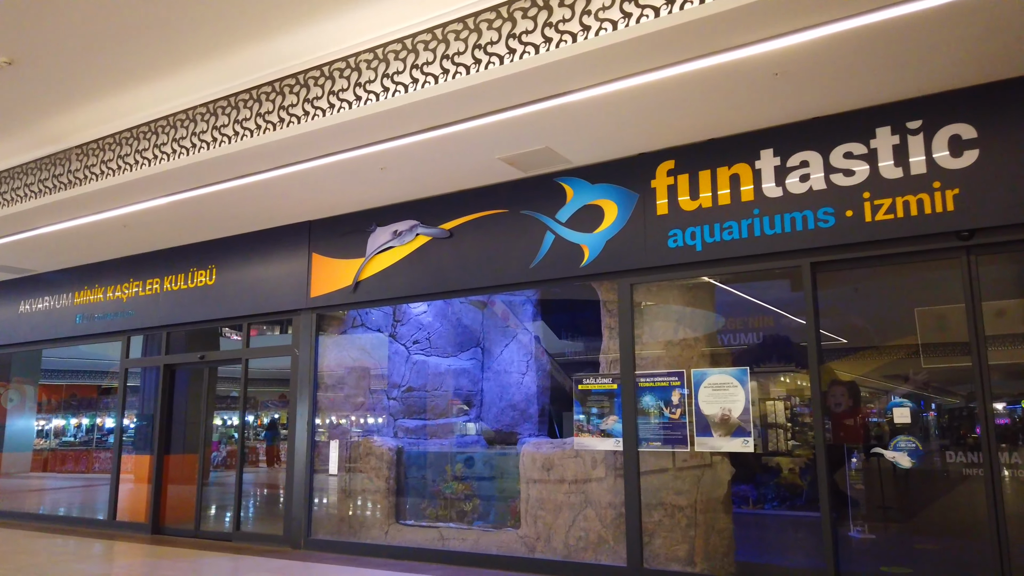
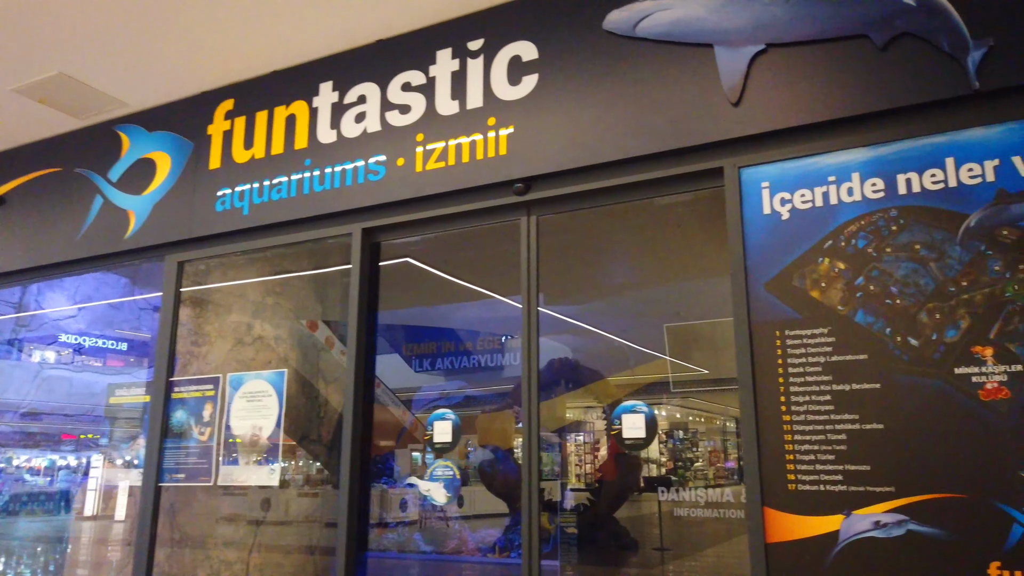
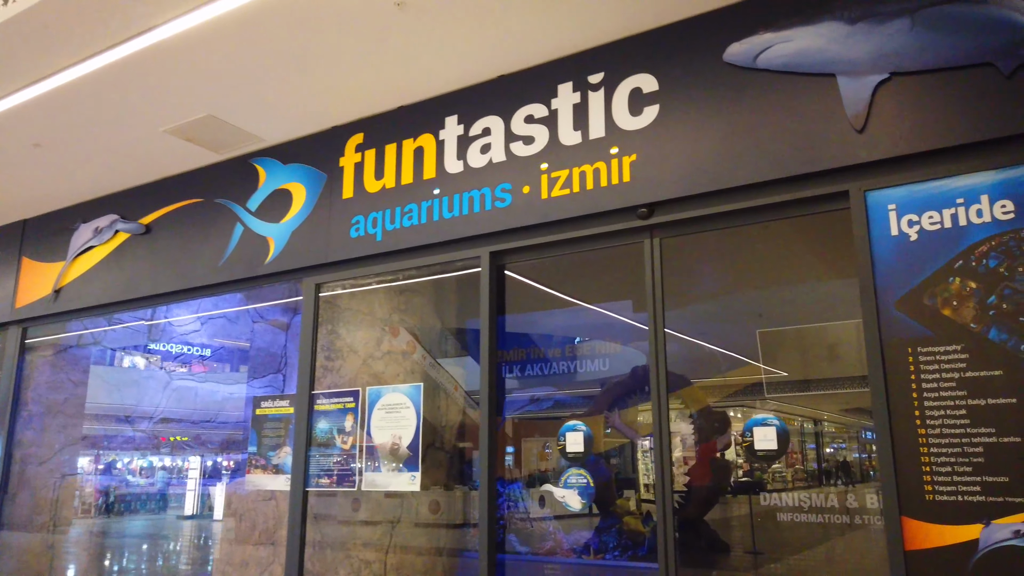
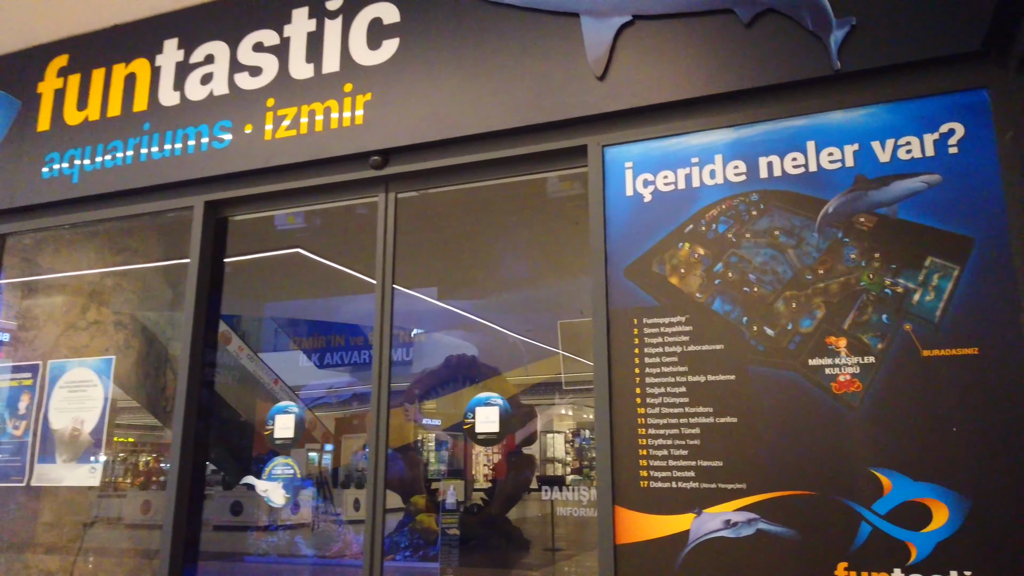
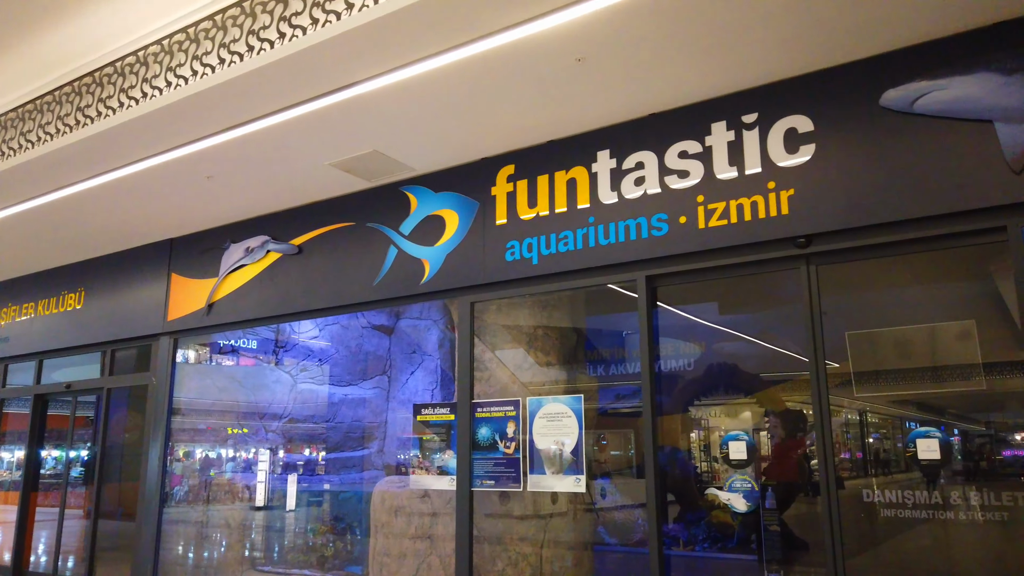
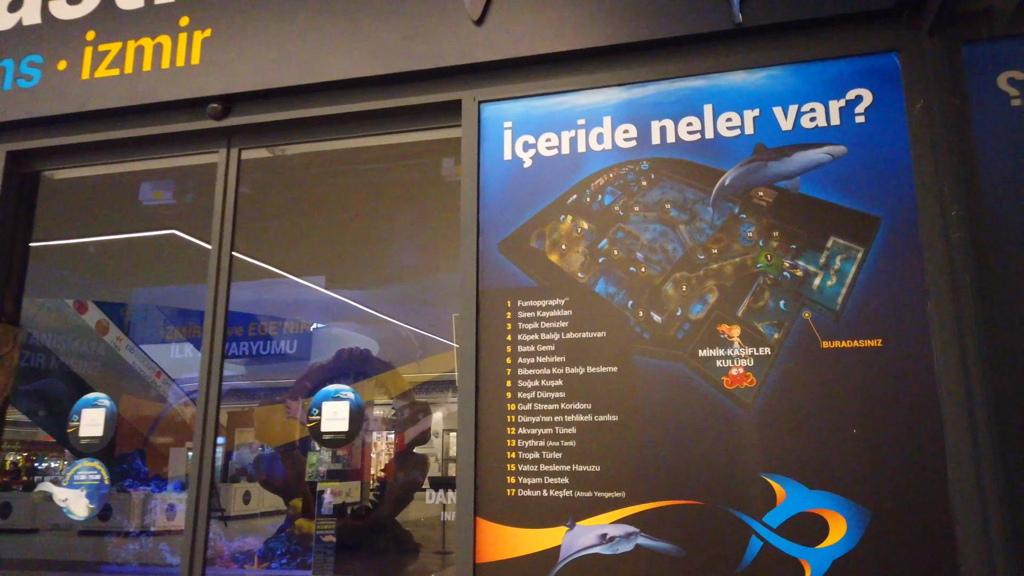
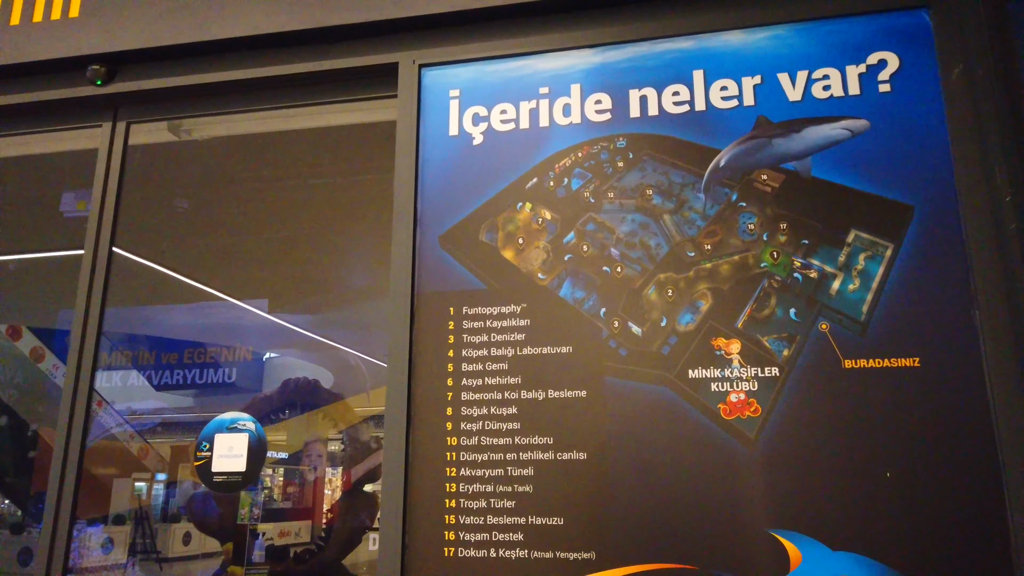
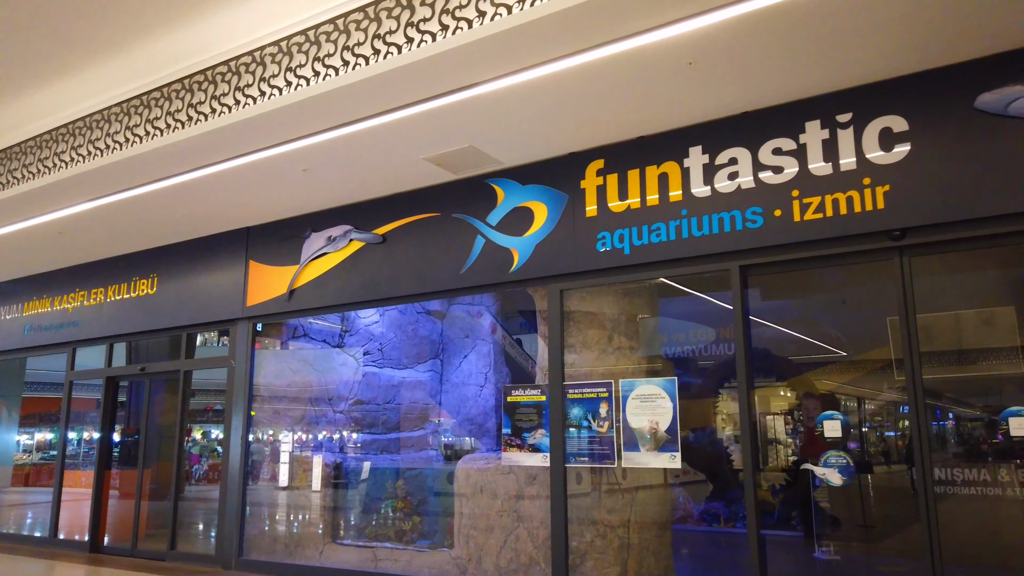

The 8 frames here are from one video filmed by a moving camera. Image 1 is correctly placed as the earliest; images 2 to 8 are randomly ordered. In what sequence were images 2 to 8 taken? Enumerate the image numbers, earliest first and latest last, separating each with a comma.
8, 5, 3, 2, 4, 6, 7
